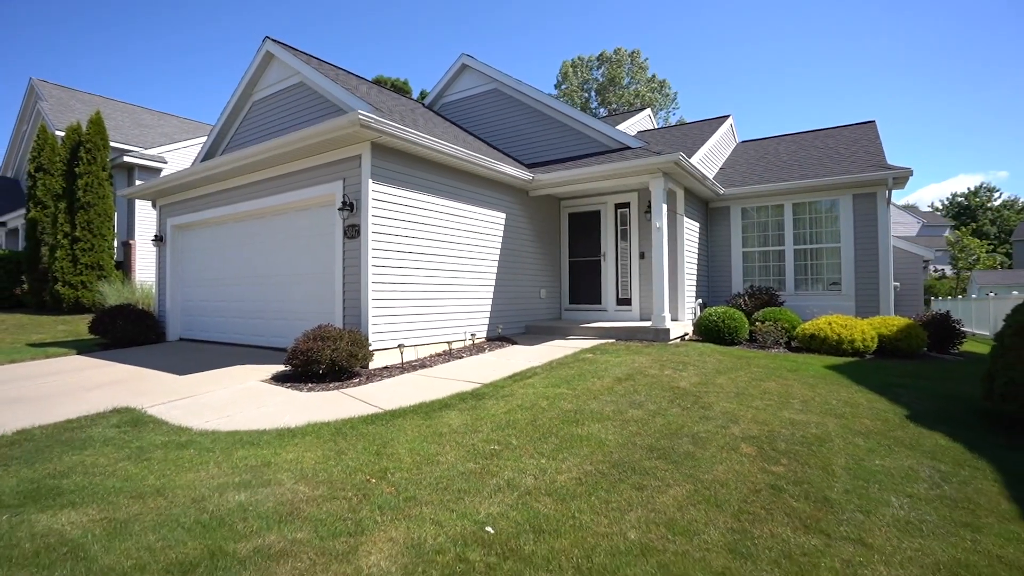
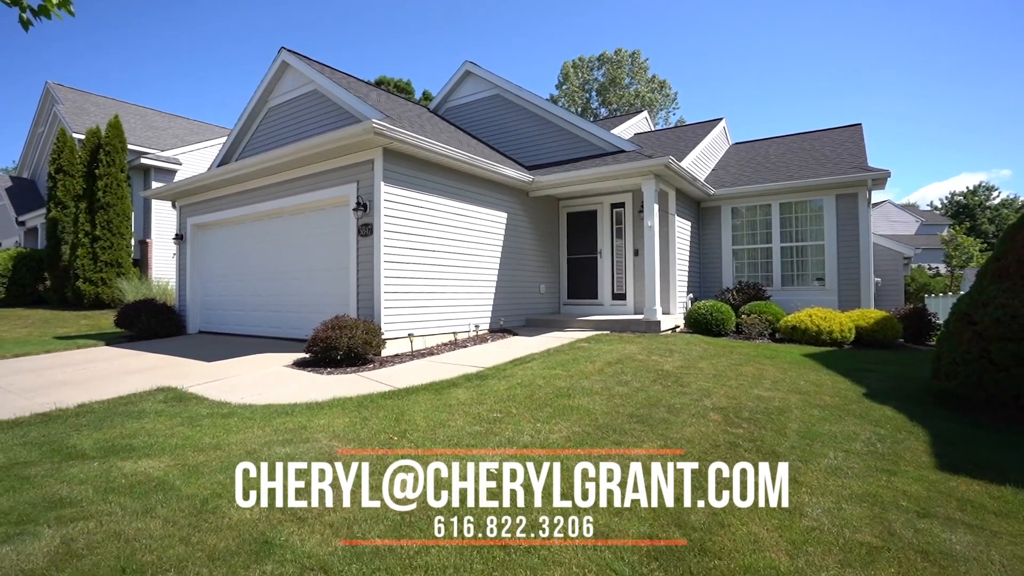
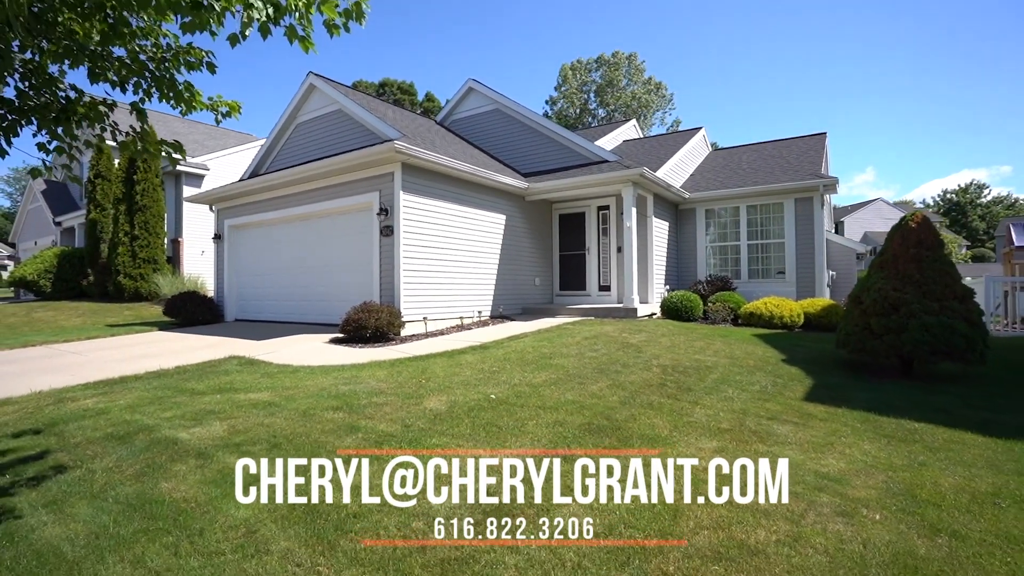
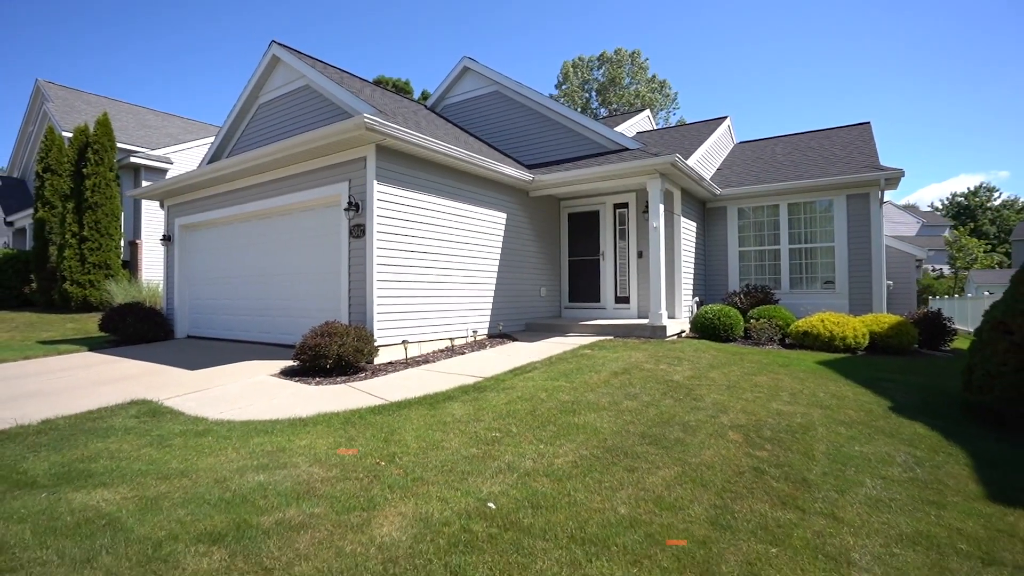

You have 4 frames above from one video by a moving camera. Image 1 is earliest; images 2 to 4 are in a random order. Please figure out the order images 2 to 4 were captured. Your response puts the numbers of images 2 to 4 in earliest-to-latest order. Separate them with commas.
4, 2, 3
